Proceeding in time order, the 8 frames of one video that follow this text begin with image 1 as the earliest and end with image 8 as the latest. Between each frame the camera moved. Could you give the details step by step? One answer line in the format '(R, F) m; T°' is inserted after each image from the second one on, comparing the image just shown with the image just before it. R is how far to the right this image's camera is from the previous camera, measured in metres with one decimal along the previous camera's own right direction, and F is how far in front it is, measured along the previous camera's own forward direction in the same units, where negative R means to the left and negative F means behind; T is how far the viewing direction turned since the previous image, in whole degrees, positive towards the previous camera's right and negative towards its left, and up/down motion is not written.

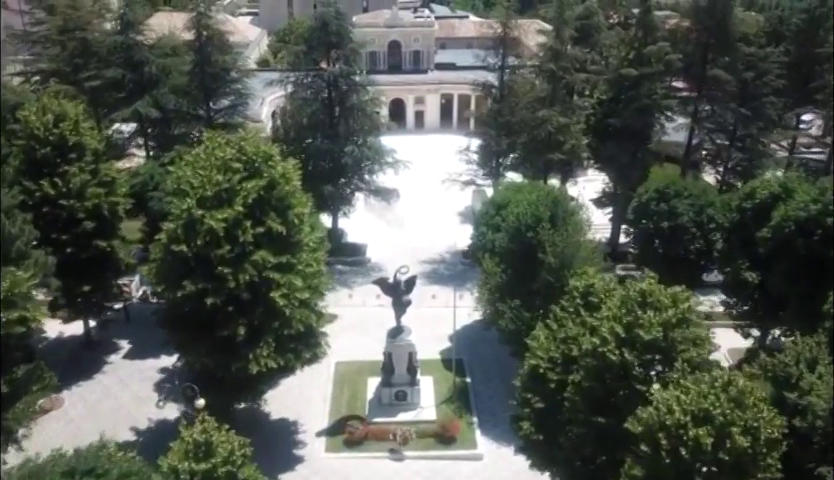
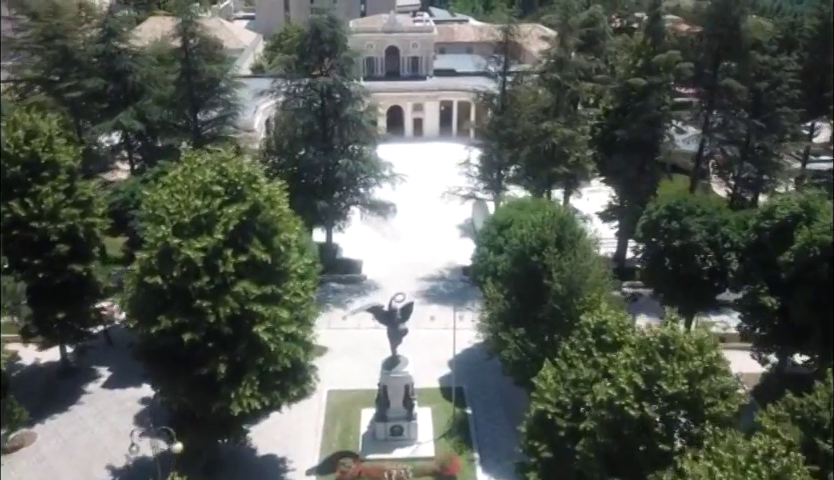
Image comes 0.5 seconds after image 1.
(+0.1, +1.6) m; 0°
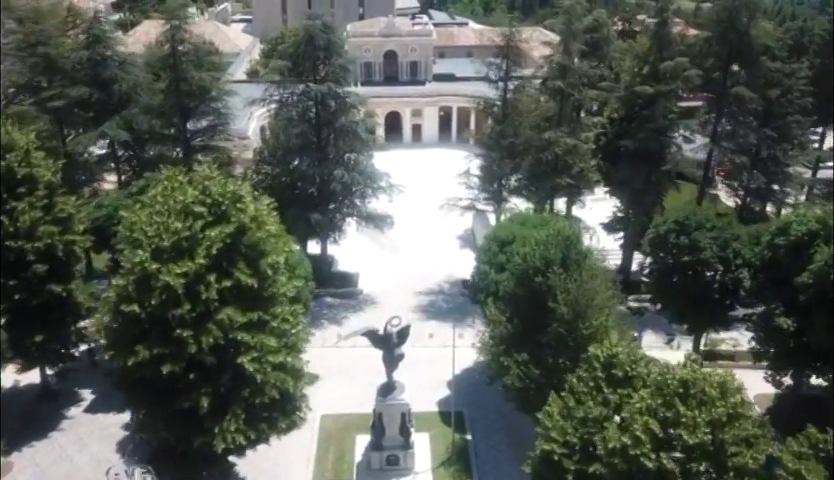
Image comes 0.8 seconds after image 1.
(+0.1, +1.2) m; 0°
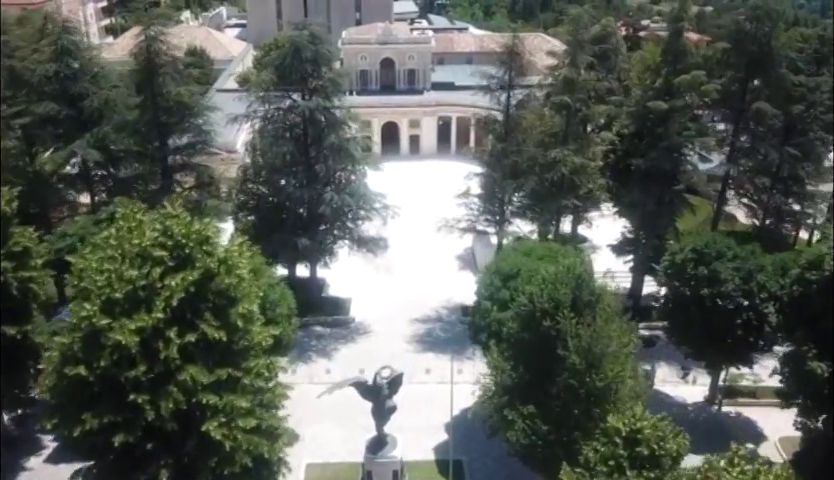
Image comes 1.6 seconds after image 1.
(+0.2, +2.2) m; 0°
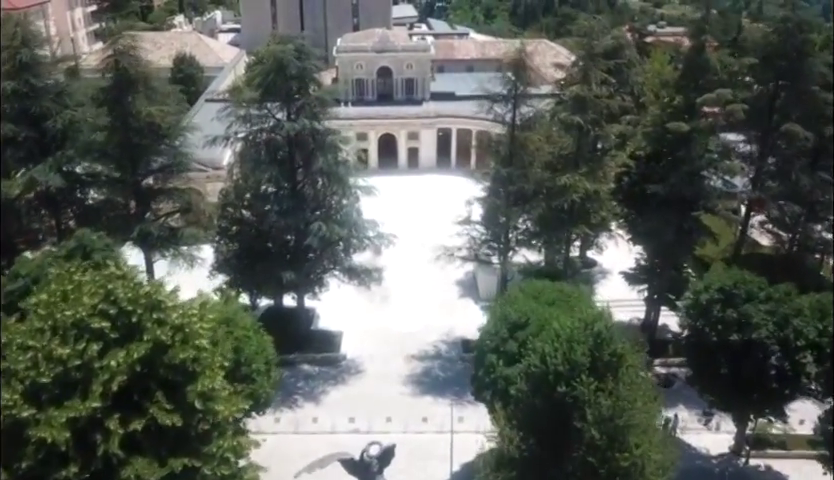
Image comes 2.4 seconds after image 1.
(+0.1, +2.6) m; 0°
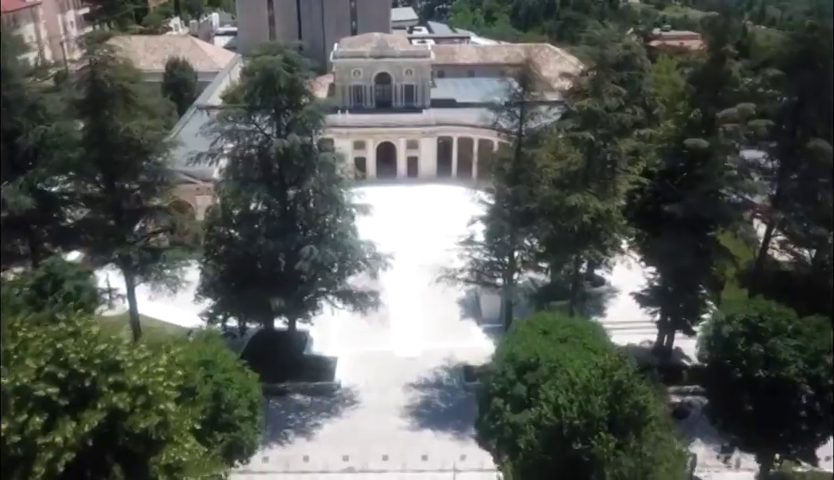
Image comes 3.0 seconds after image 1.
(0.0, +1.8) m; 0°
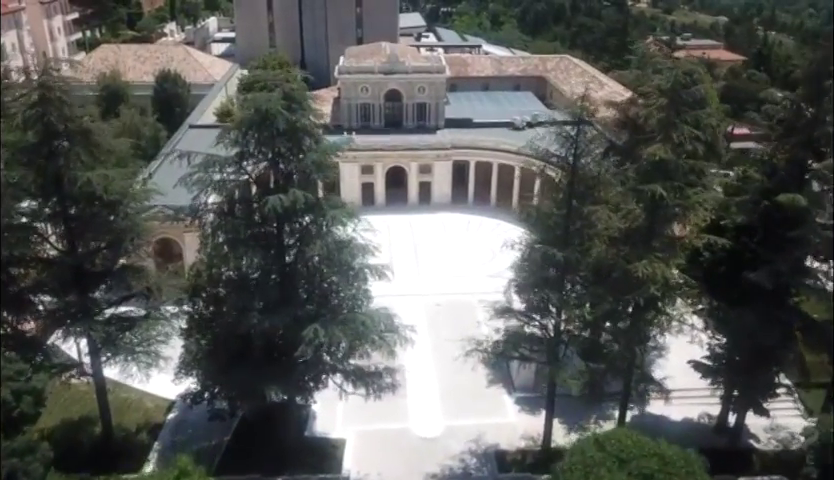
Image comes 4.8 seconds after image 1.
(-0.9, +4.5) m; 0°
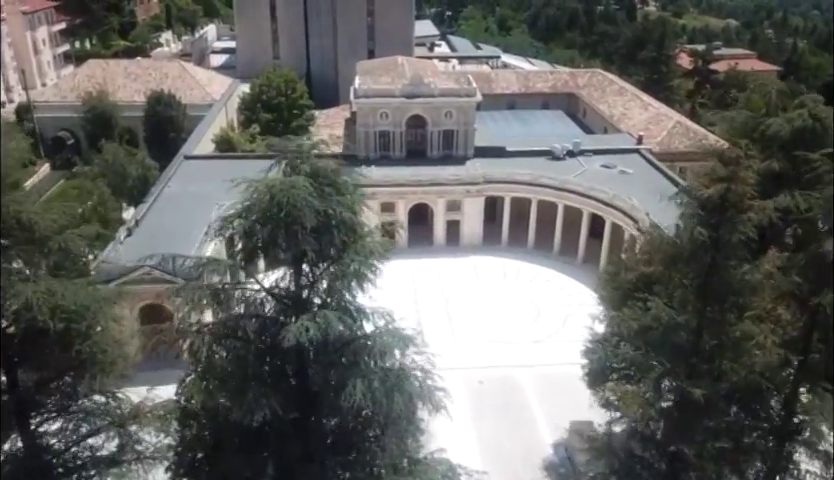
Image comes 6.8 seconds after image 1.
(-1.7, +5.7) m; 0°
